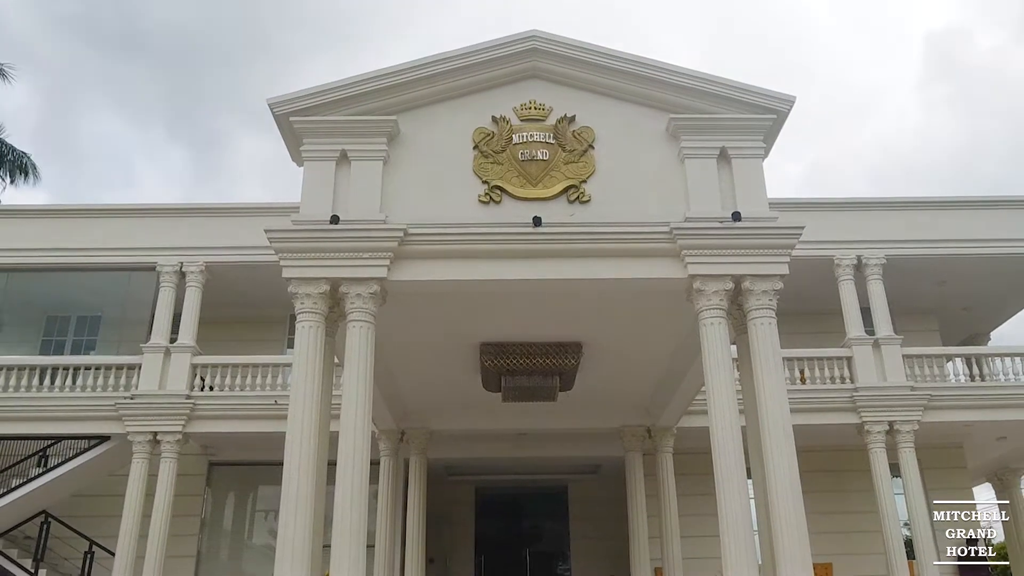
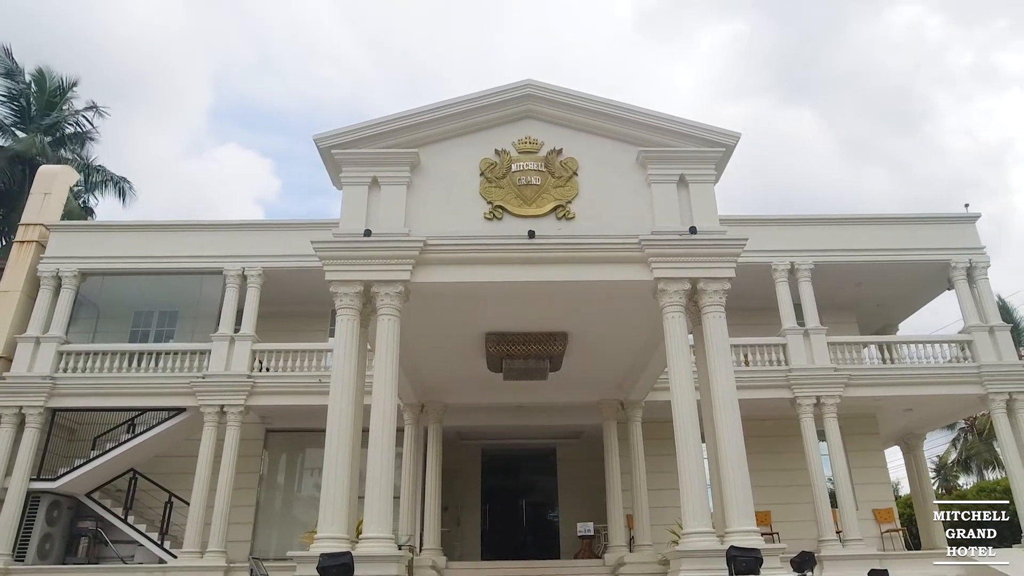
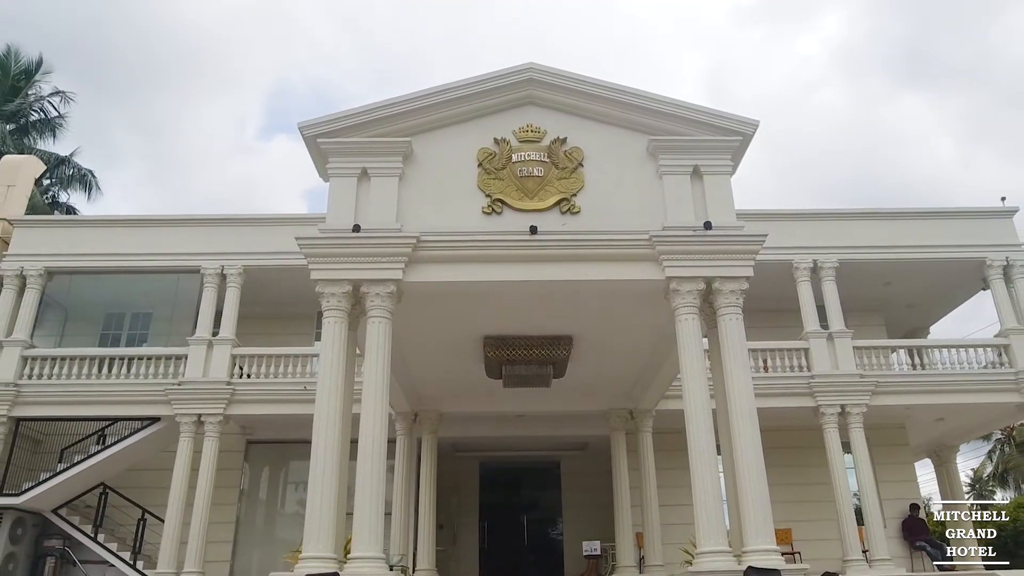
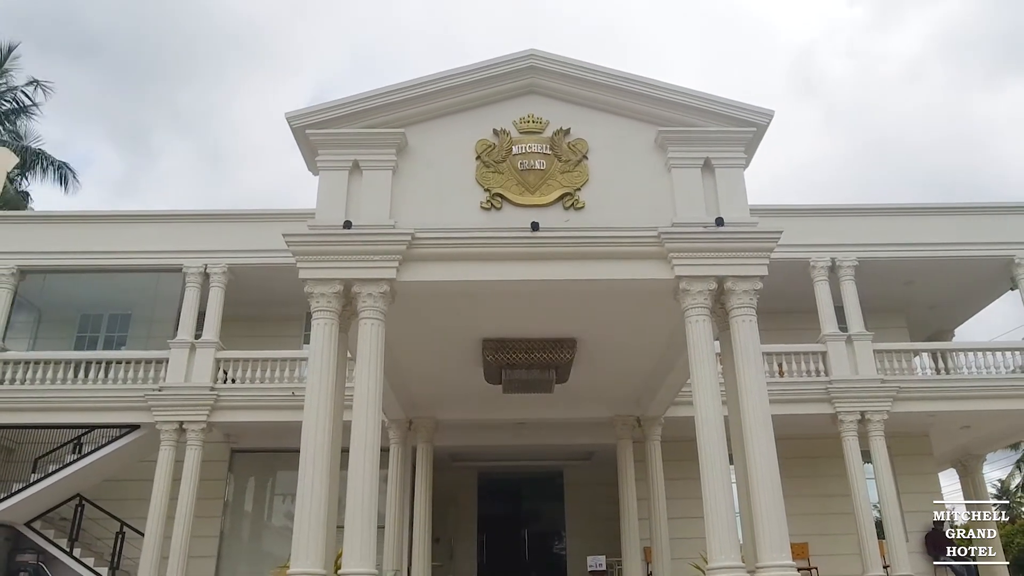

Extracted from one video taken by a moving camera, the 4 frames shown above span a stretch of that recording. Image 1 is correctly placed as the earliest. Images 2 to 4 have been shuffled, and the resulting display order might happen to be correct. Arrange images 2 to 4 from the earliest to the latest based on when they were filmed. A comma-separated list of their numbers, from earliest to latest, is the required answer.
4, 3, 2
